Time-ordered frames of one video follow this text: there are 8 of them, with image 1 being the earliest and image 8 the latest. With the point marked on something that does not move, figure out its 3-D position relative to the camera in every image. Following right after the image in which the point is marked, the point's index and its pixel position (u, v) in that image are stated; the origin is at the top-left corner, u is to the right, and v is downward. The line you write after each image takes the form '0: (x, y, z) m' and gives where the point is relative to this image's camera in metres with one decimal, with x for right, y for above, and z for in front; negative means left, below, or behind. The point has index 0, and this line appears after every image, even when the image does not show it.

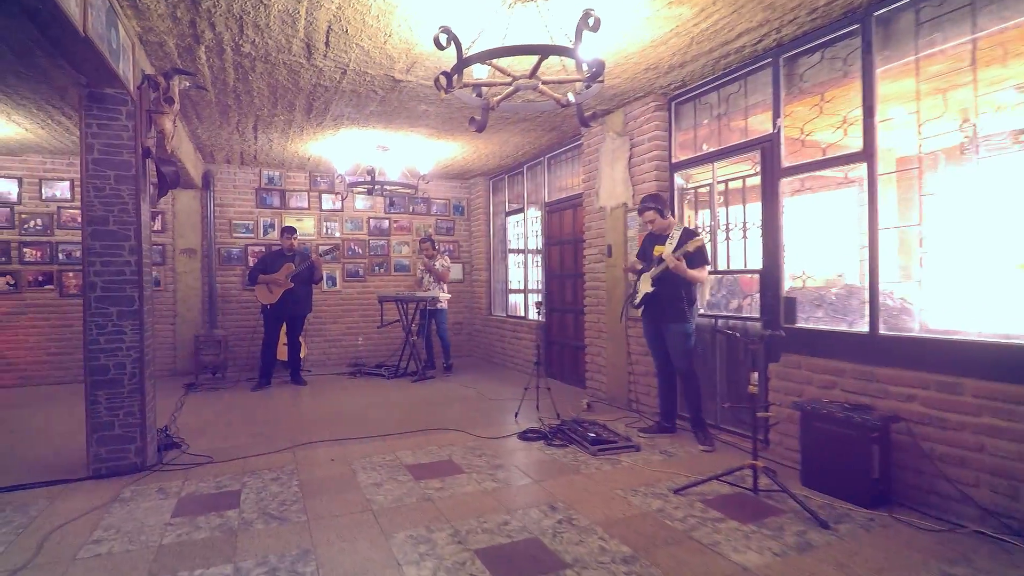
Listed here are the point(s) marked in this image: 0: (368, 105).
0: (-1.2, +1.5, +5.0) m
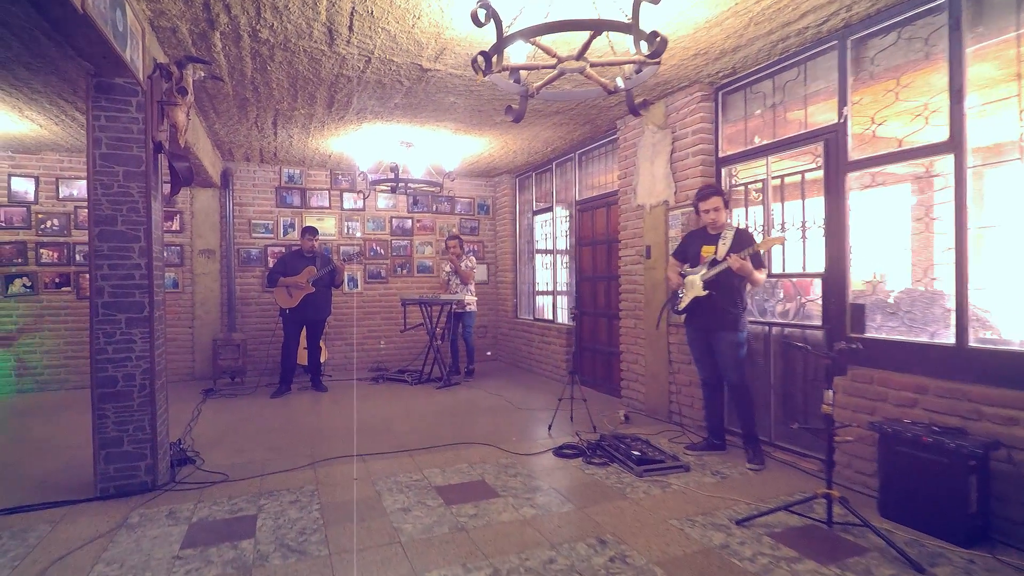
0: (-0.9, +1.5, +4.7) m
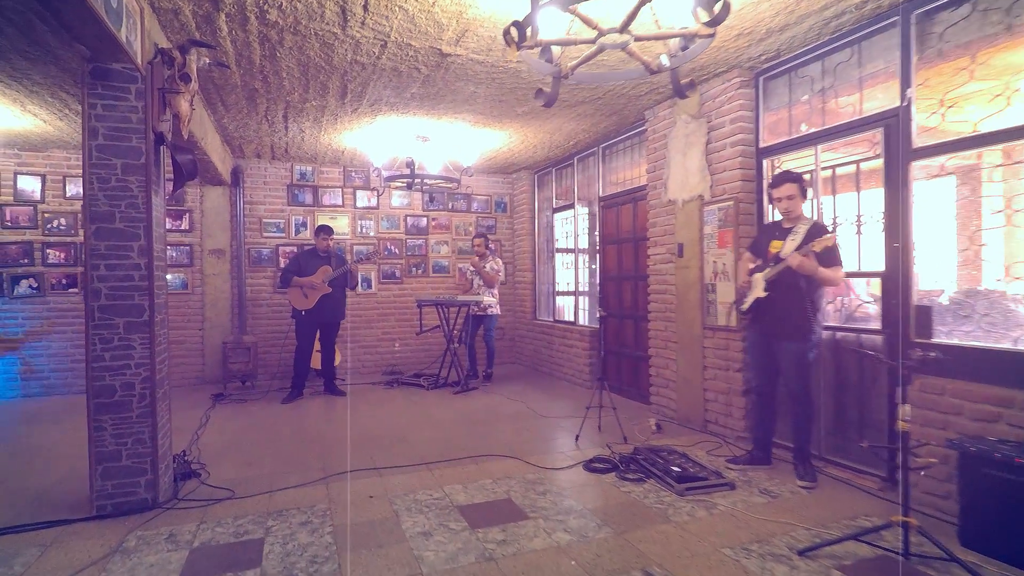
0: (-0.8, +1.5, +4.4) m
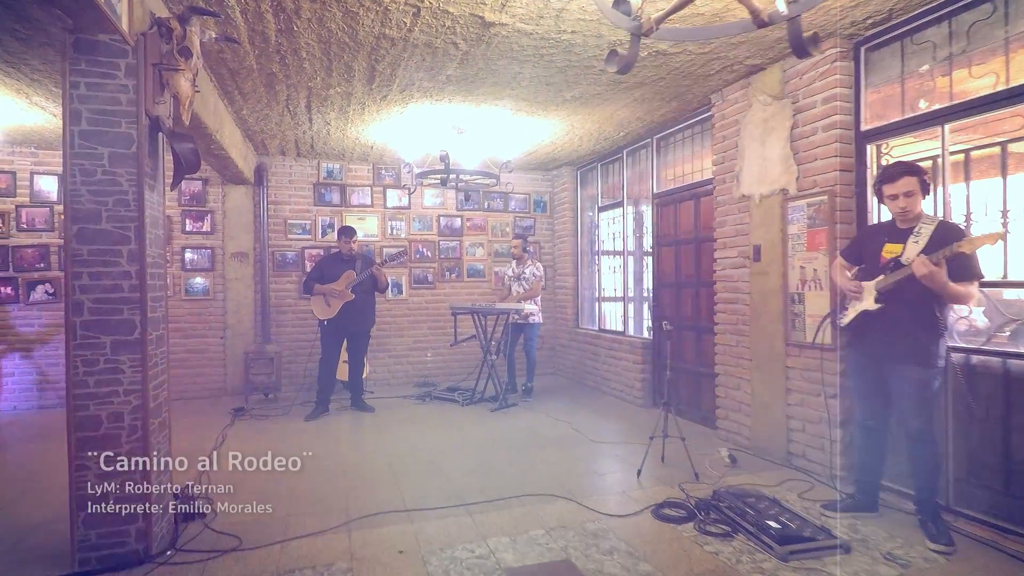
0: (-0.4, +1.4, +3.9) m
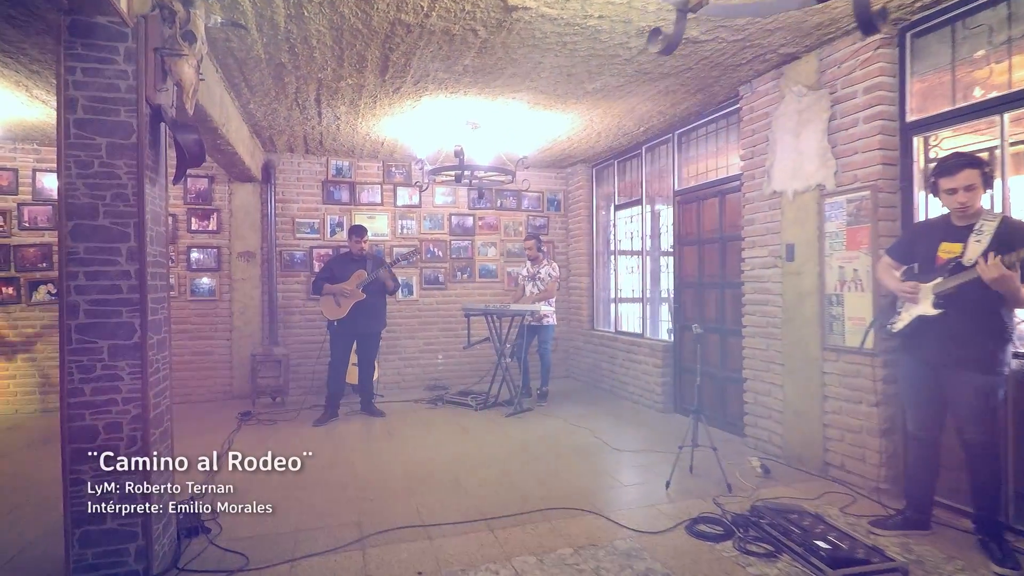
0: (-0.3, +1.4, +3.7) m
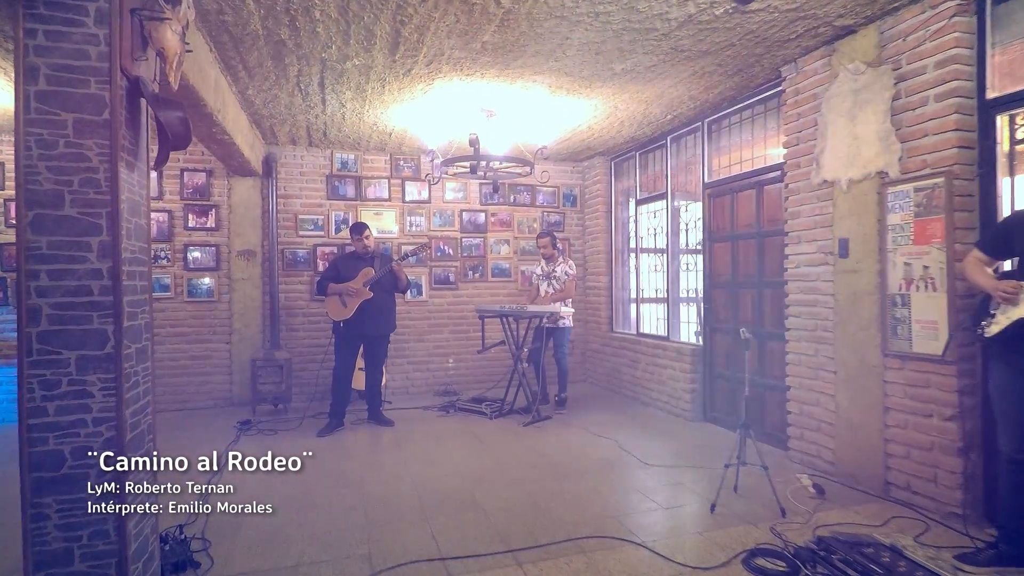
0: (-0.2, +1.4, +3.3) m
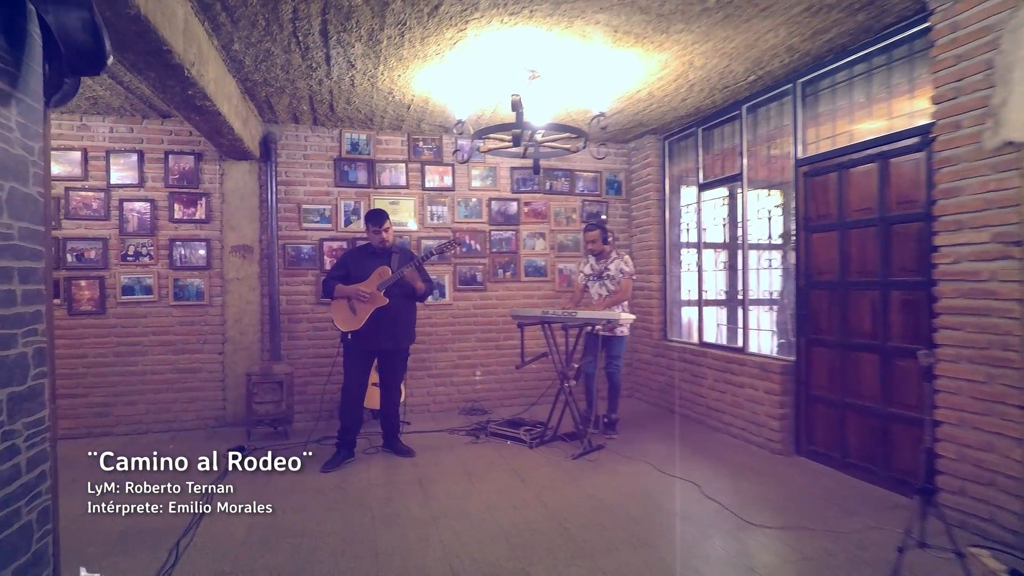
0: (+0.1, +1.4, +2.4) m
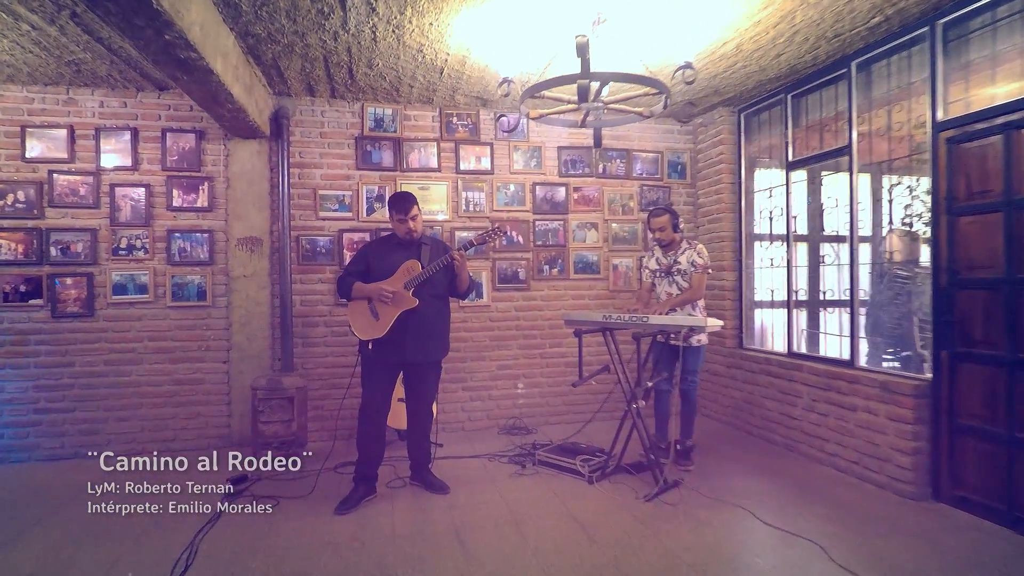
0: (+0.4, +1.4, +1.5) m
